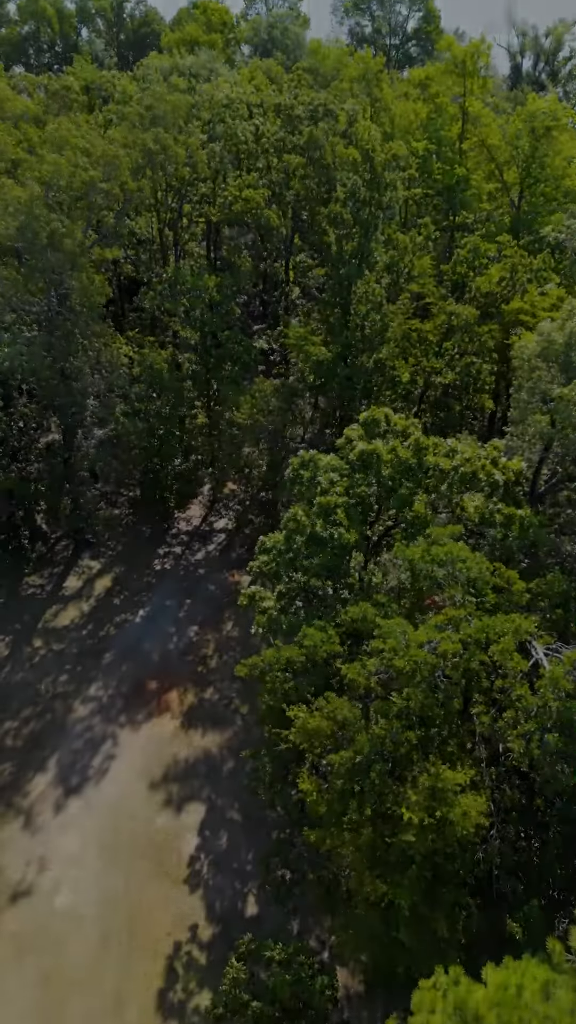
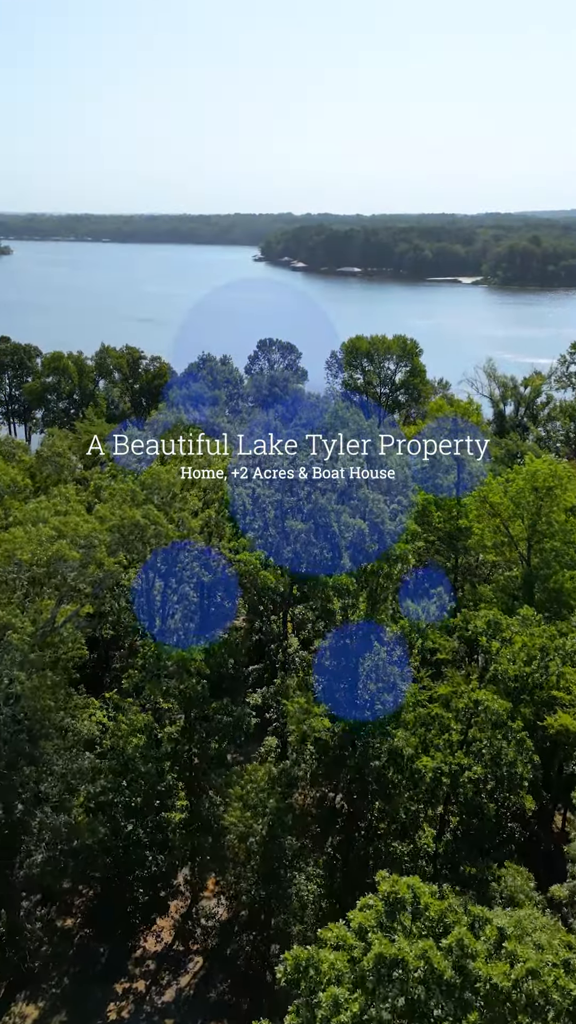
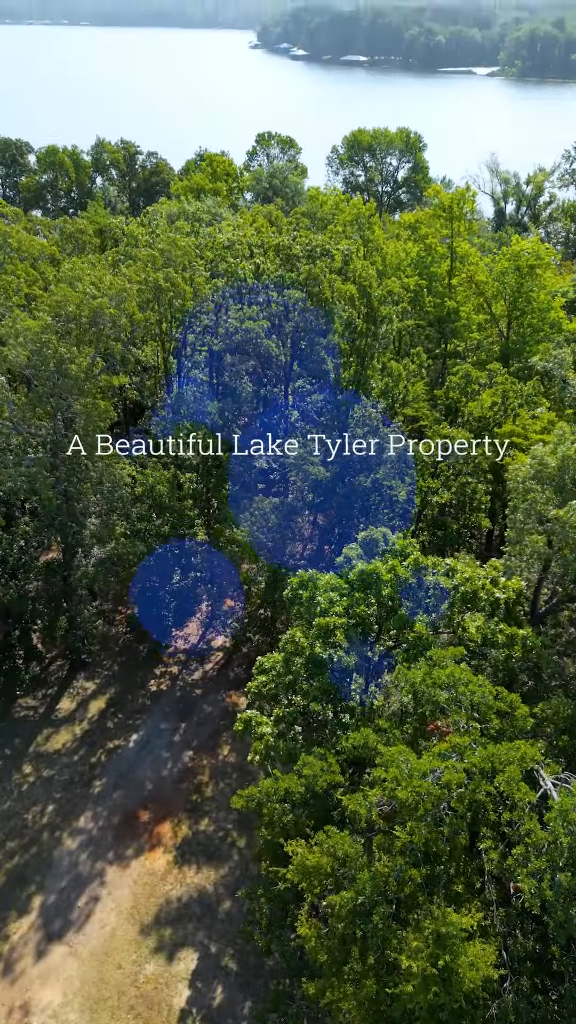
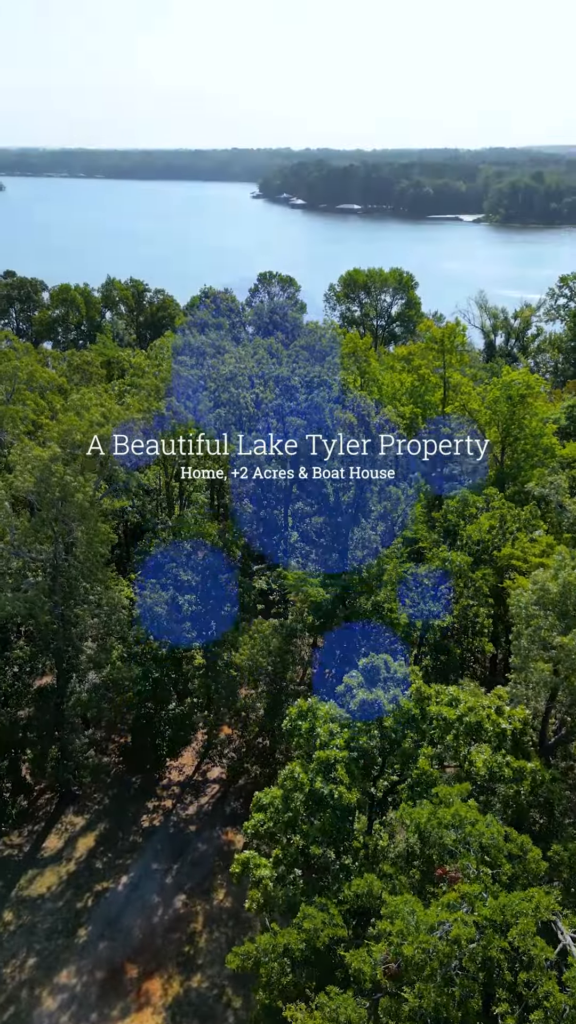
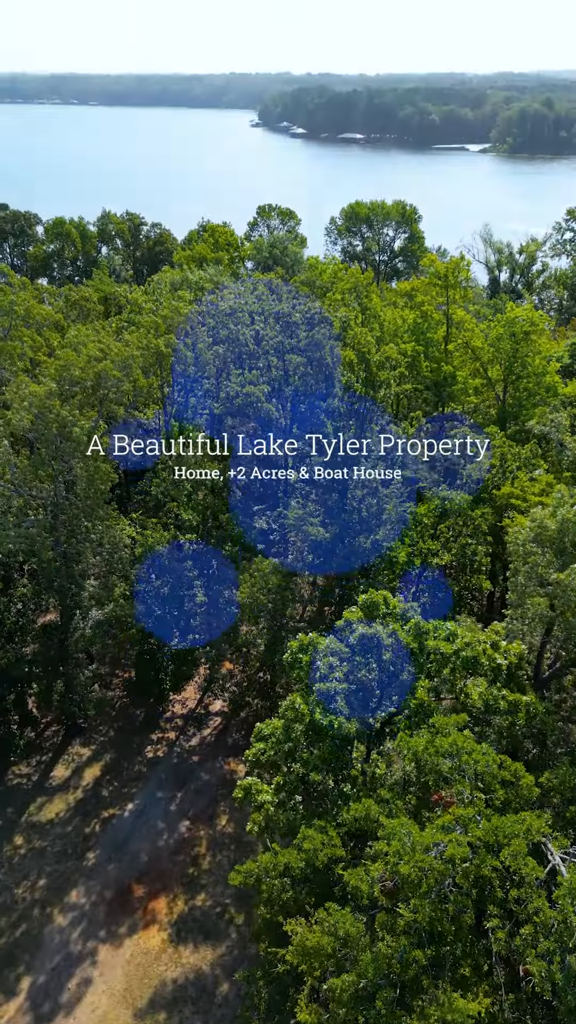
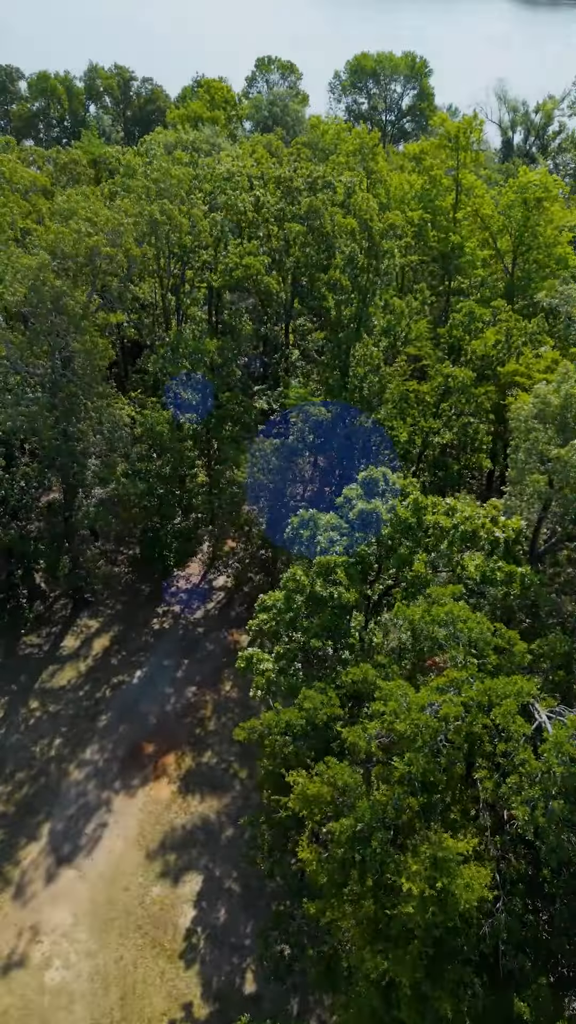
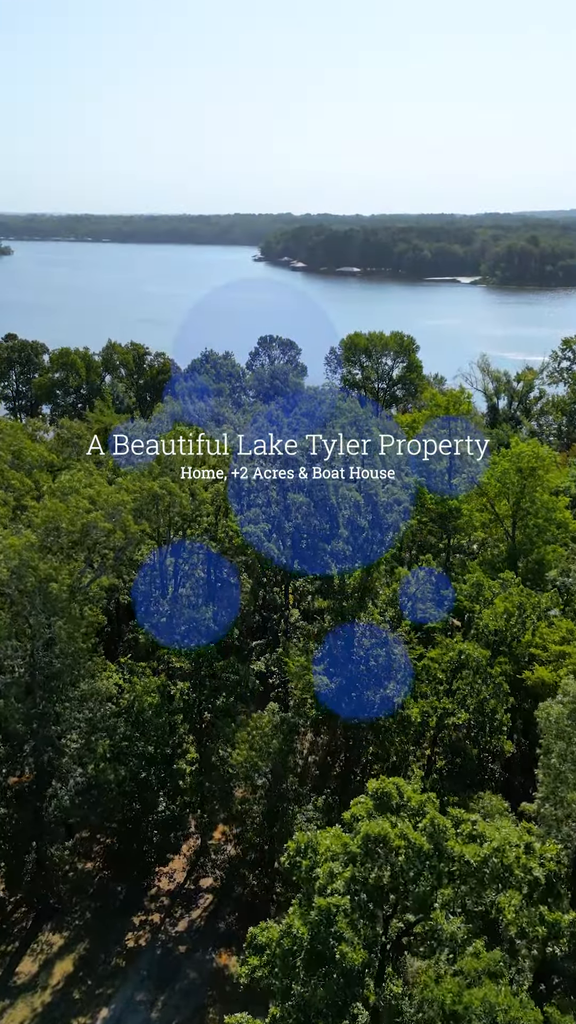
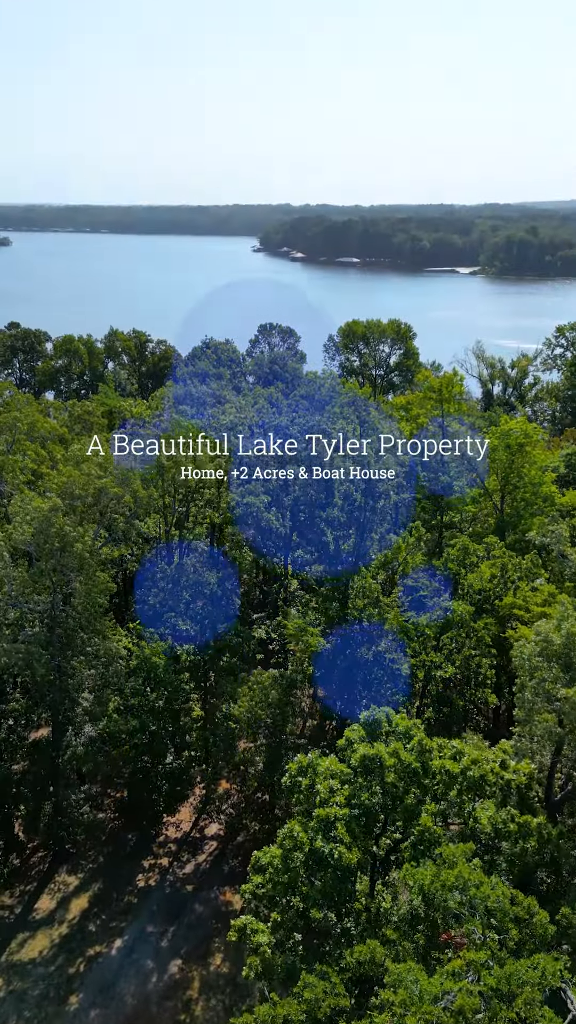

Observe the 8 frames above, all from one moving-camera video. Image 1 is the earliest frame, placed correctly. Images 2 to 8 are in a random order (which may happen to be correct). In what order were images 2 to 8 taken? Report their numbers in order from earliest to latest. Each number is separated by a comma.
6, 3, 5, 4, 8, 7, 2
